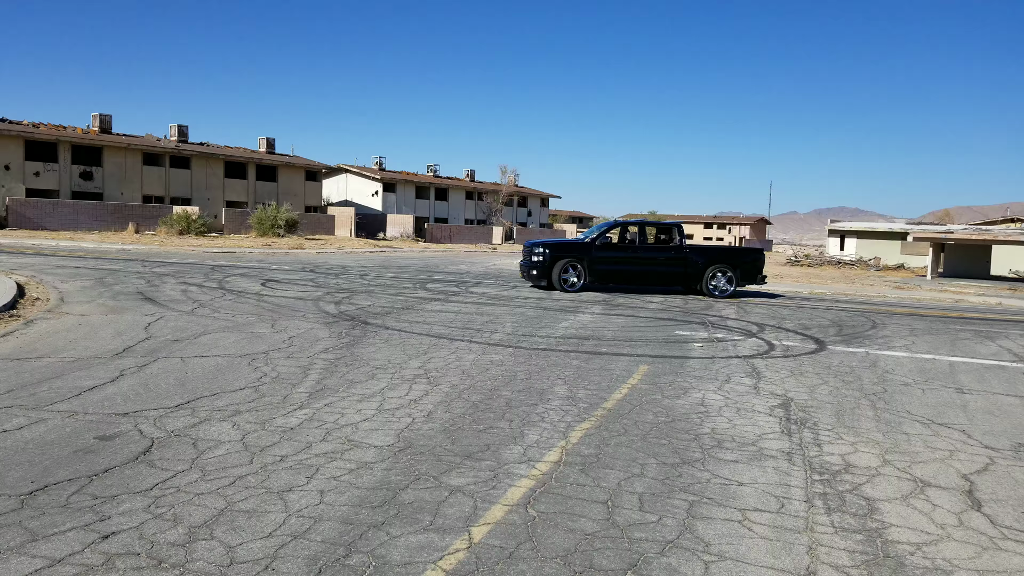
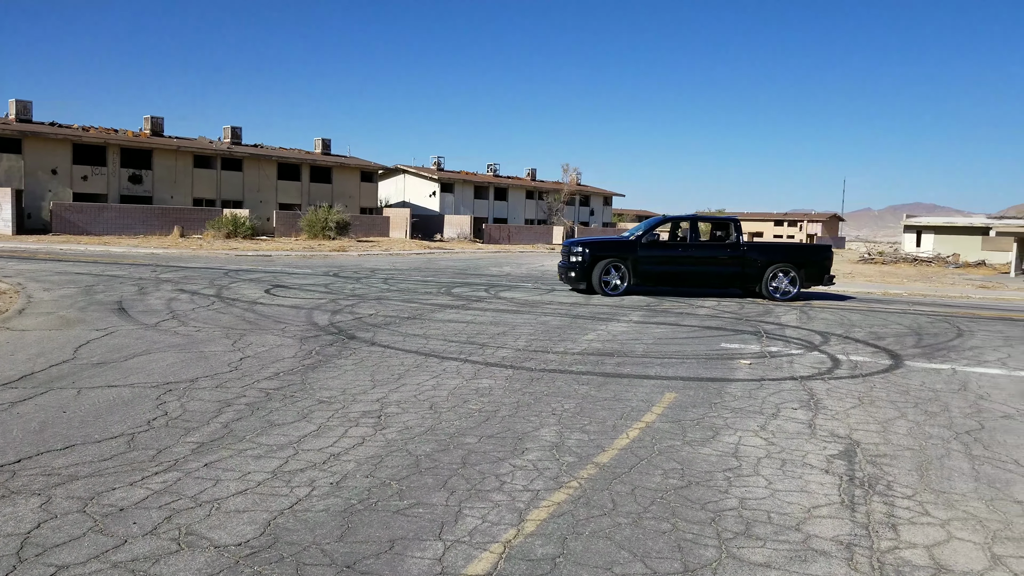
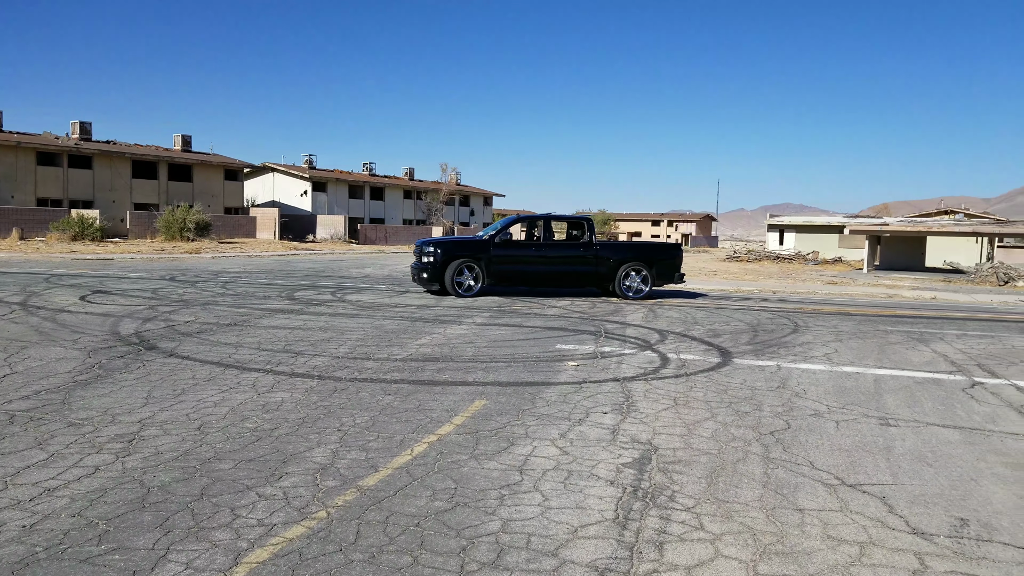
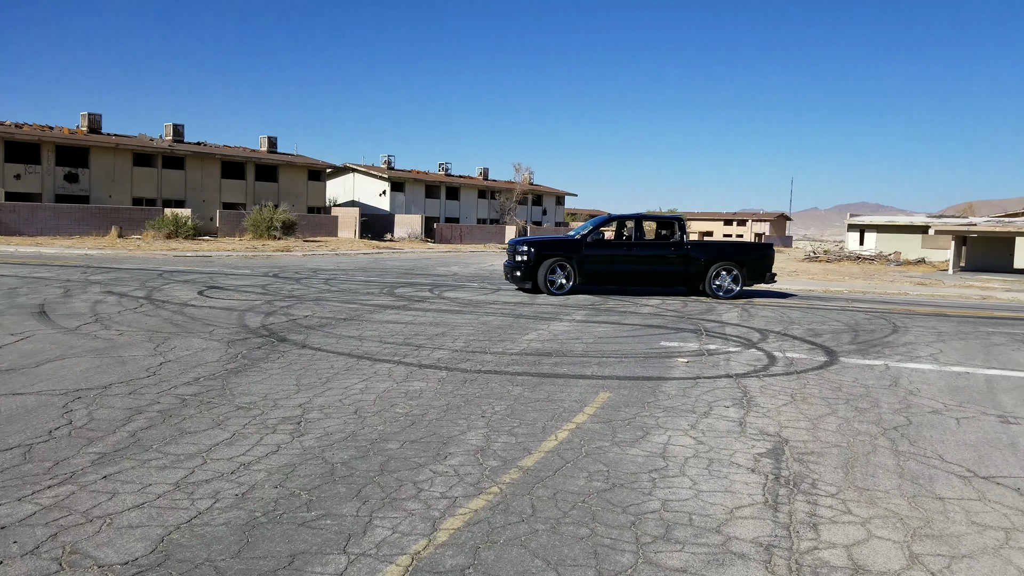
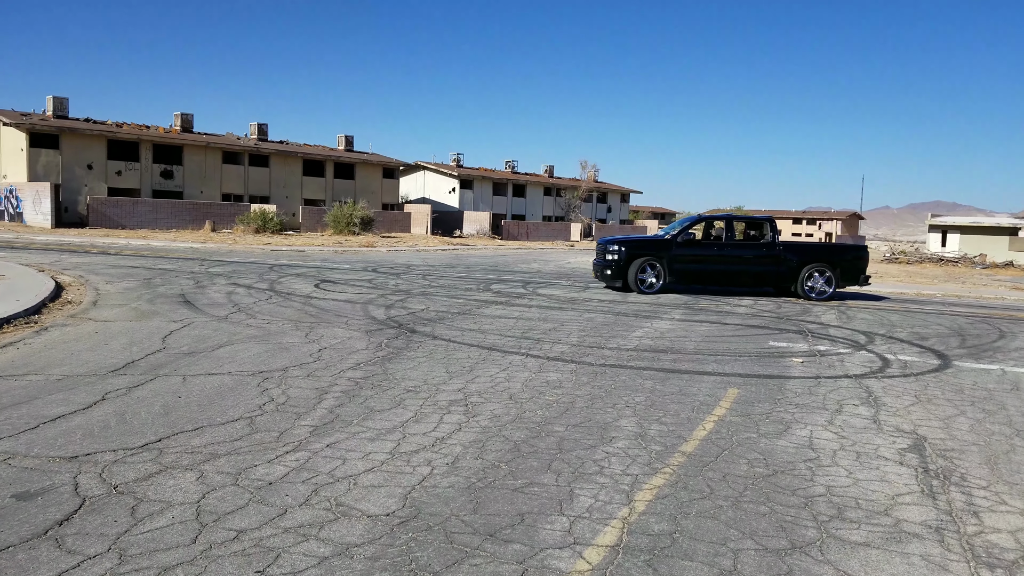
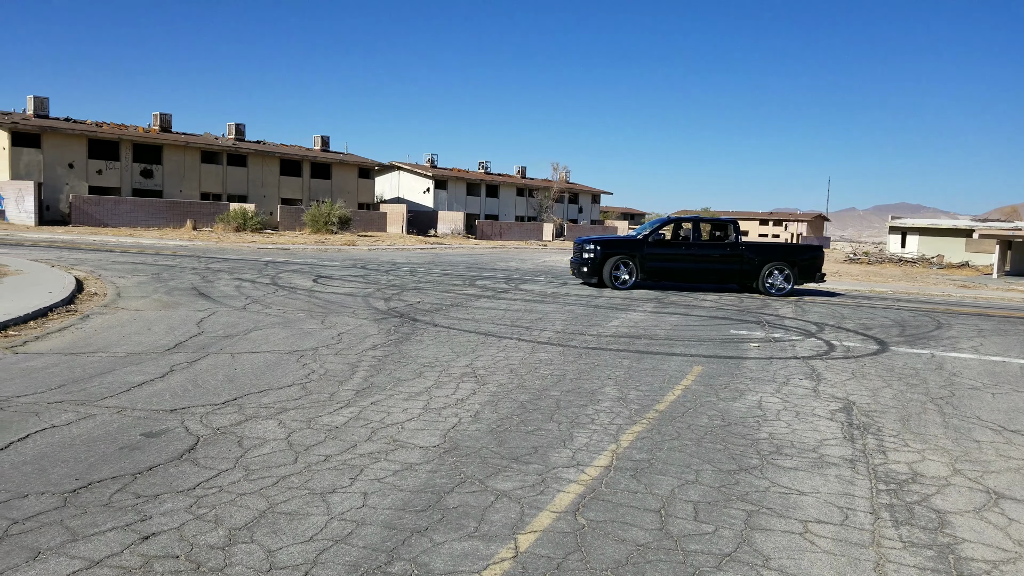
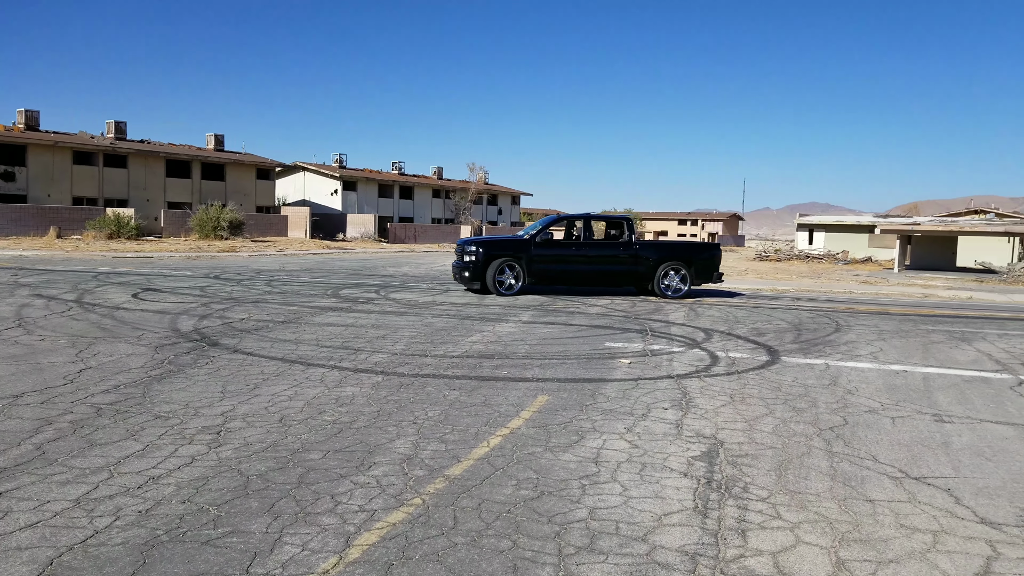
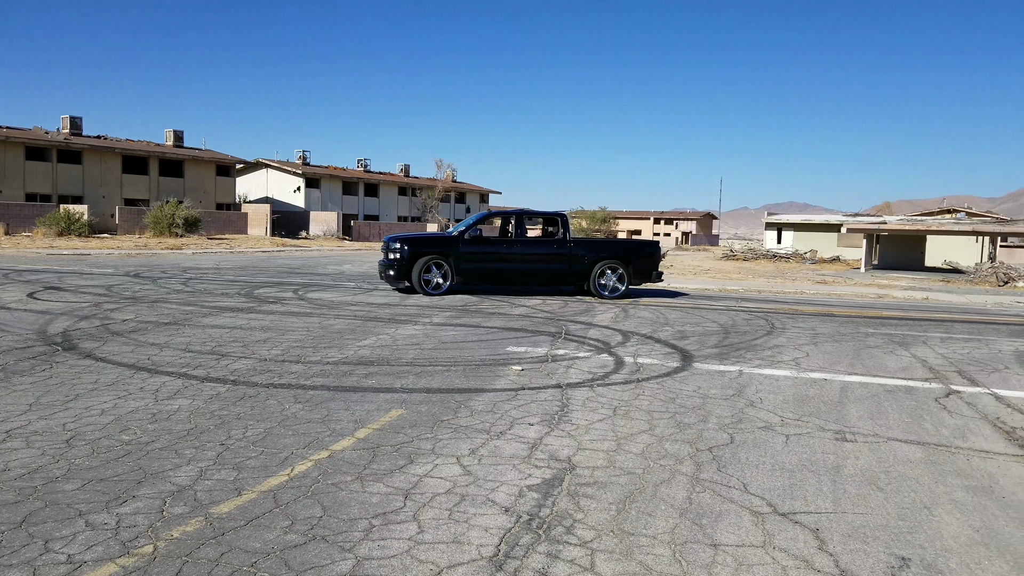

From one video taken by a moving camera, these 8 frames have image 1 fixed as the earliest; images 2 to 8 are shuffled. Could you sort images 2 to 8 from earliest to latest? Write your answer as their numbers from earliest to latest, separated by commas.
6, 5, 2, 4, 7, 3, 8
